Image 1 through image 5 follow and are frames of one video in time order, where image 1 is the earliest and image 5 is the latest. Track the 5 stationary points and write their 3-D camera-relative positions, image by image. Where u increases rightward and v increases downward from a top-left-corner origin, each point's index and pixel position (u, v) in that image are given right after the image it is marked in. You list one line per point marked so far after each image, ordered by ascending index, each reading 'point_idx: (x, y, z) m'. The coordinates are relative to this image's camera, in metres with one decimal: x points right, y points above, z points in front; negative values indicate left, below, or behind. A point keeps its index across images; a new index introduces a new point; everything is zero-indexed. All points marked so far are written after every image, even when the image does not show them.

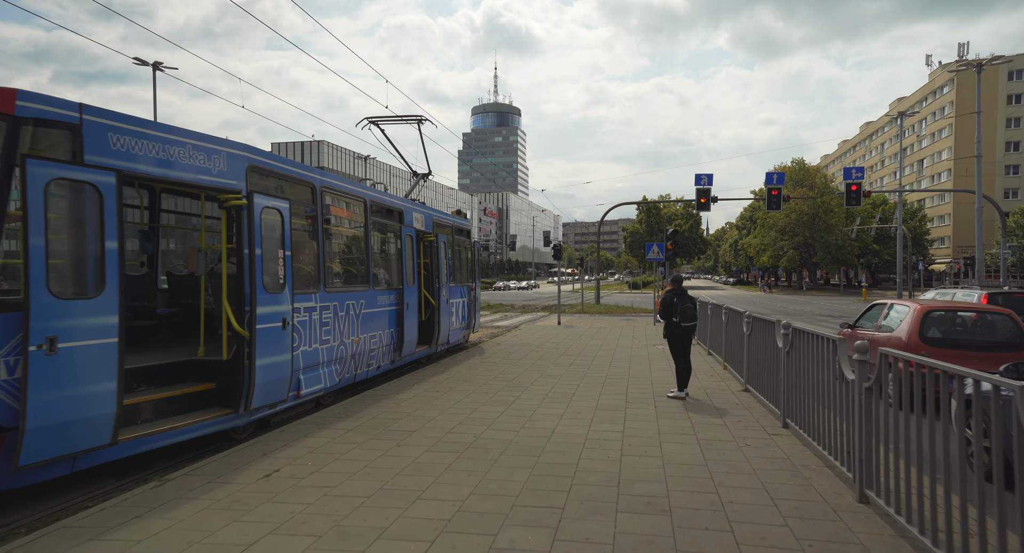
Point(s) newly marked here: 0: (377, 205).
0: (-2.2, +1.1, +9.7) m
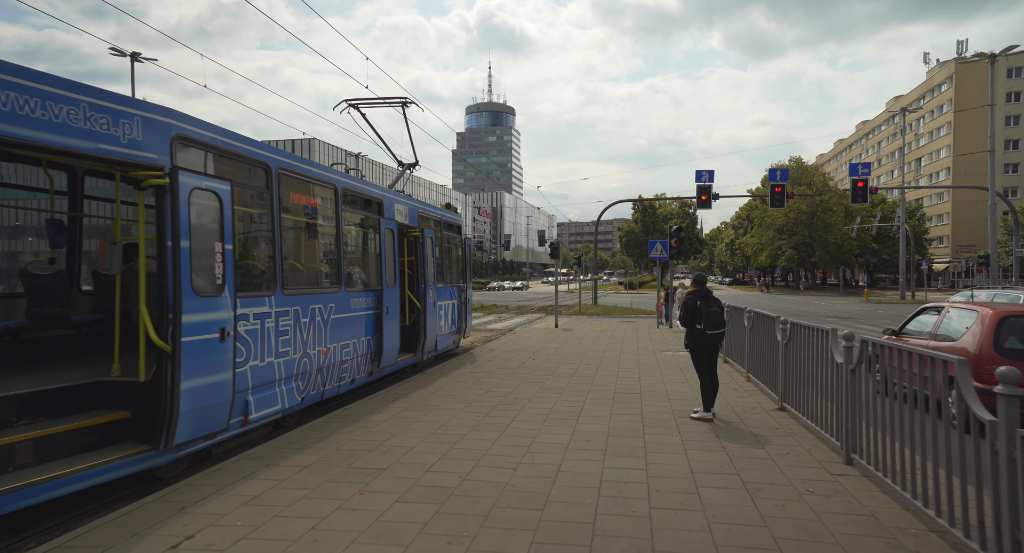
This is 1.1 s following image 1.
0: (-2.2, +1.1, +8.5) m
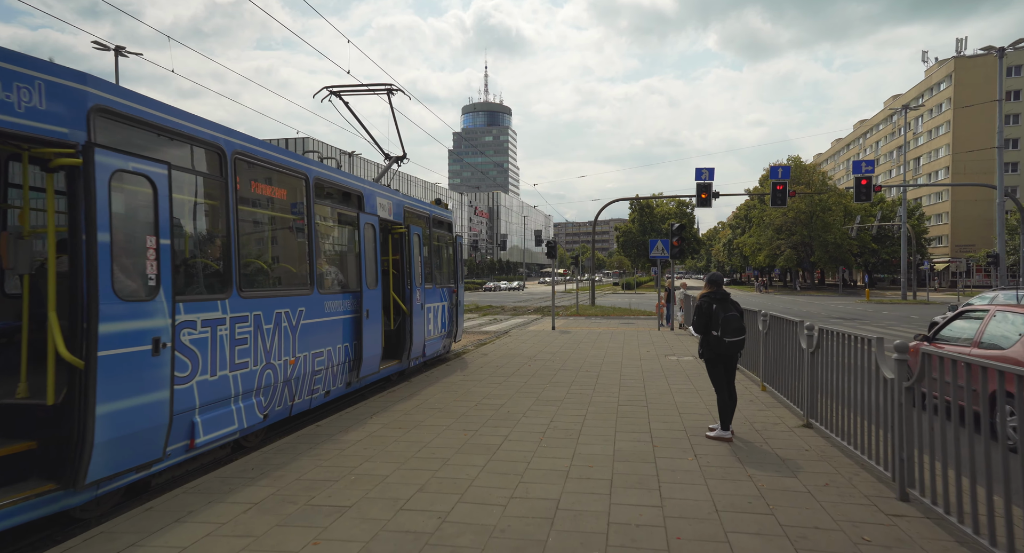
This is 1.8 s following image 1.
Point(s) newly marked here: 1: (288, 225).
0: (-2.3, +1.1, +7.7) m
1: (-2.4, +0.6, +6.6) m
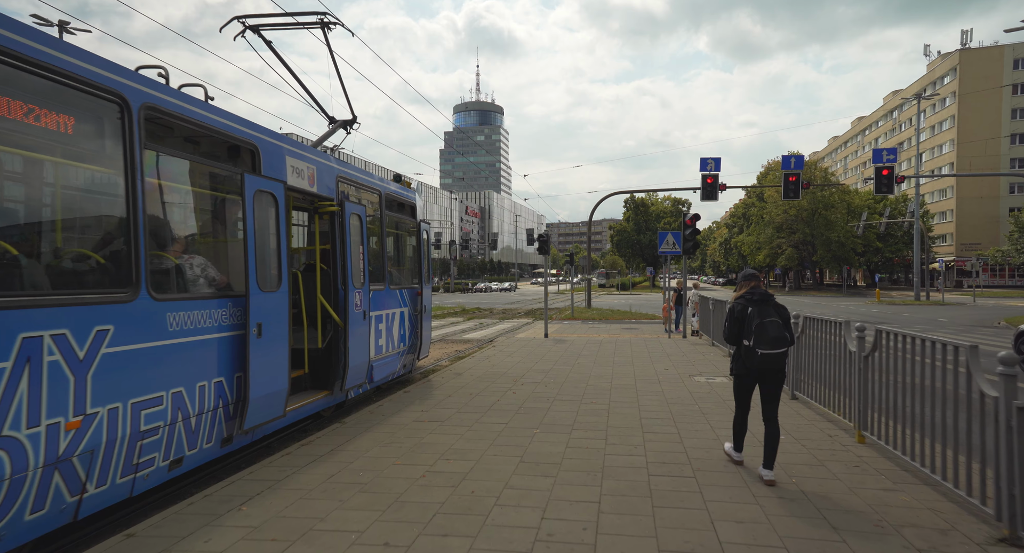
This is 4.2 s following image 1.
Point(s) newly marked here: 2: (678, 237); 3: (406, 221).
0: (-2.6, +1.2, +4.8) m
1: (-2.7, +0.6, +3.8) m
2: (+5.1, +1.2, +18.8) m
3: (-1.7, +0.9, +10.0) m
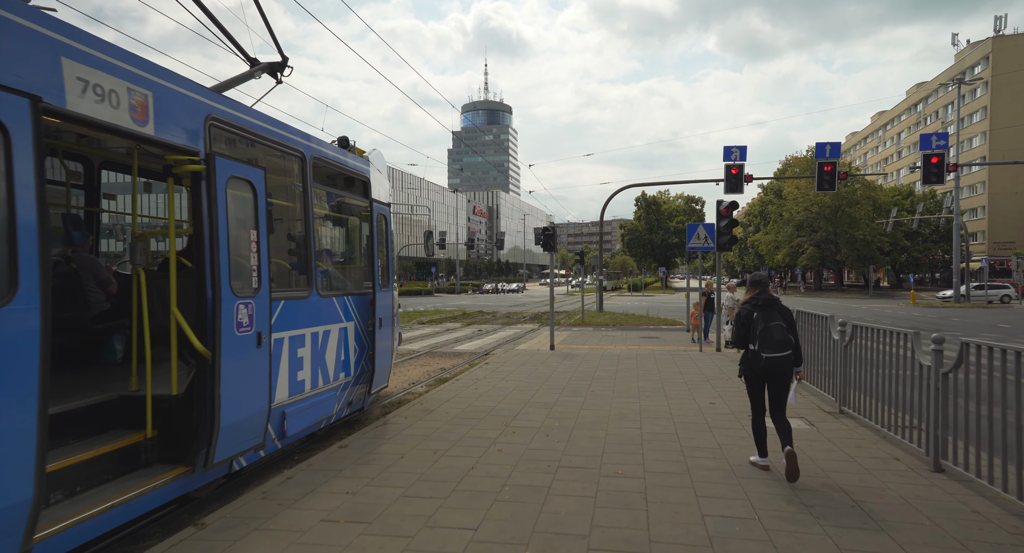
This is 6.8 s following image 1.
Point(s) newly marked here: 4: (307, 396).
0: (-2.8, +1.2, +2.1) m
1: (-2.9, +0.6, +1.0) m
2: (+5.1, +1.2, +15.9) m
3: (-1.9, +0.9, +7.2) m
4: (-1.9, -1.1, +5.8) m
